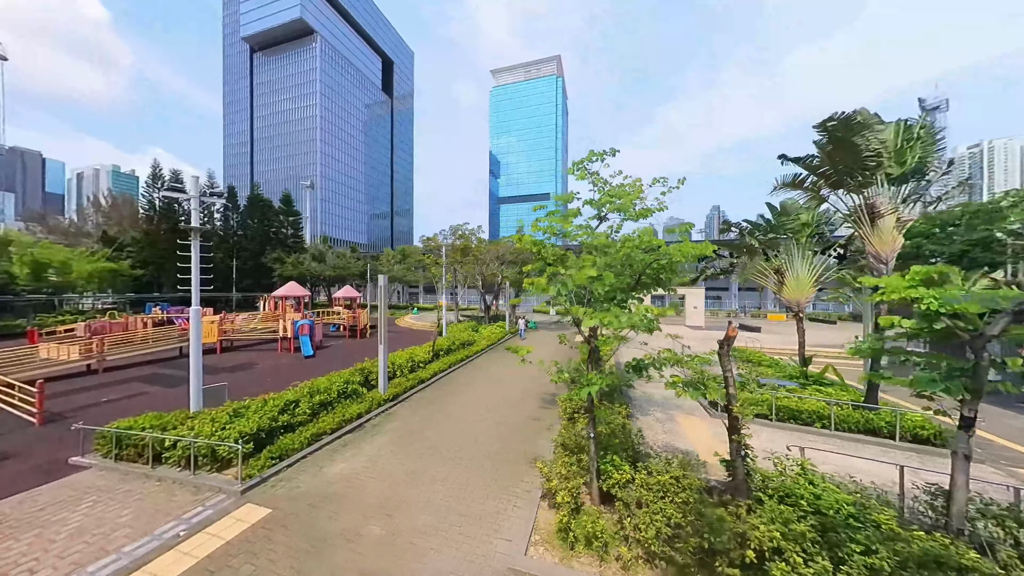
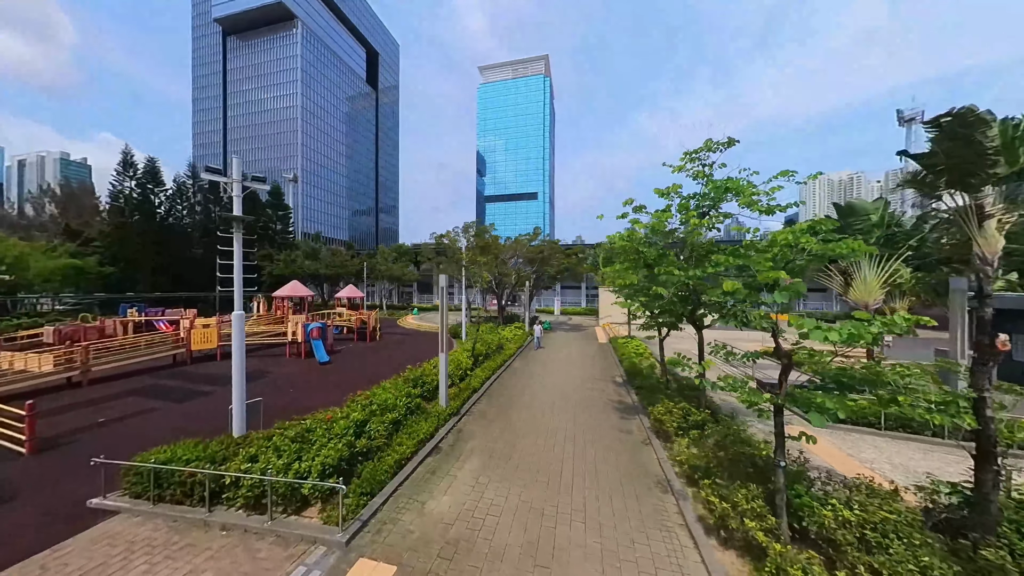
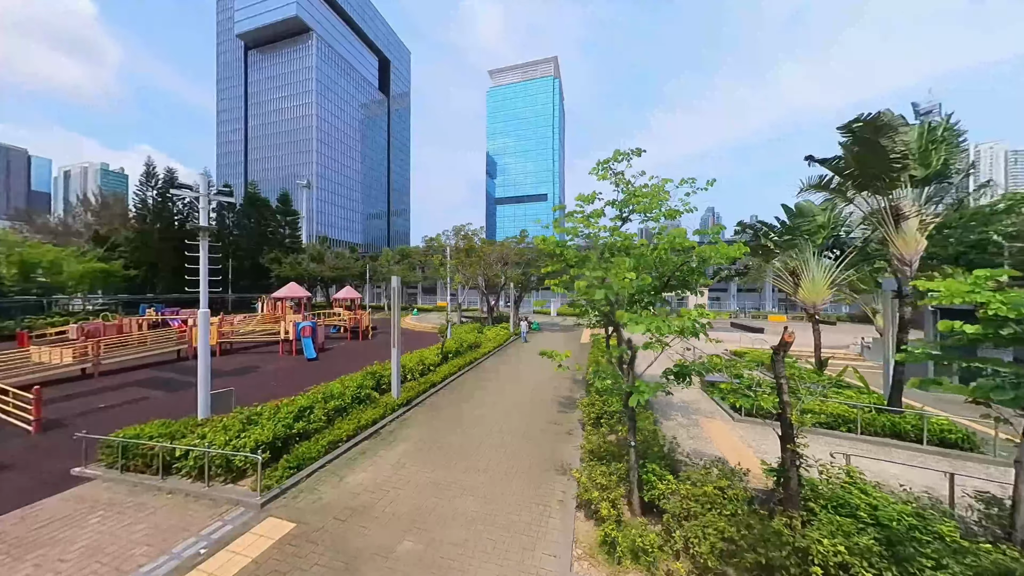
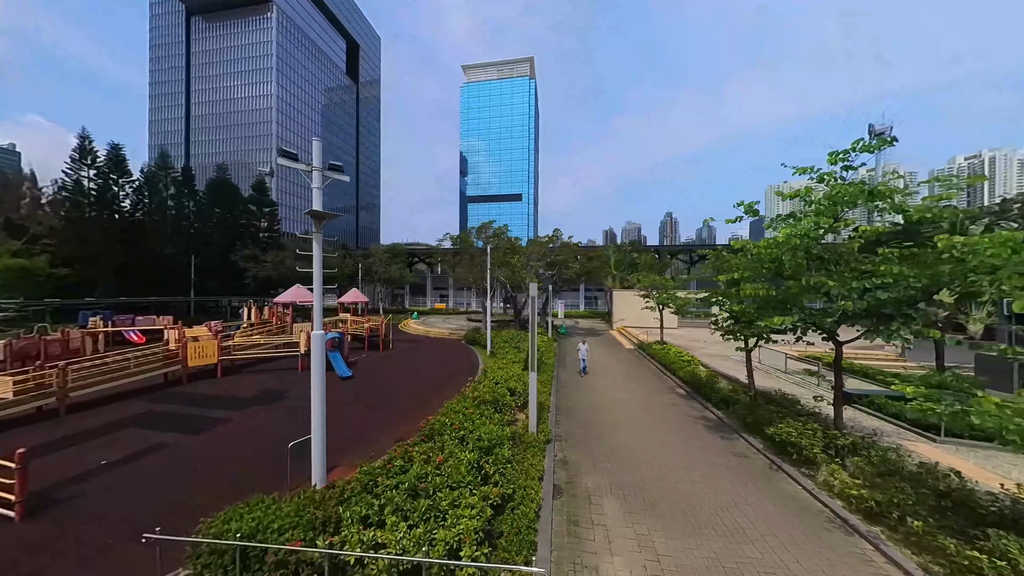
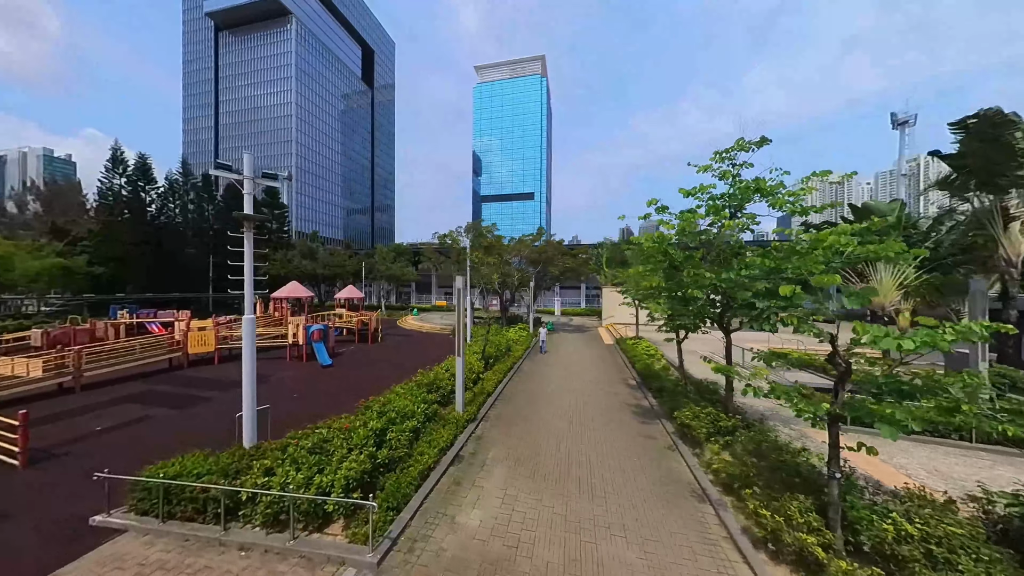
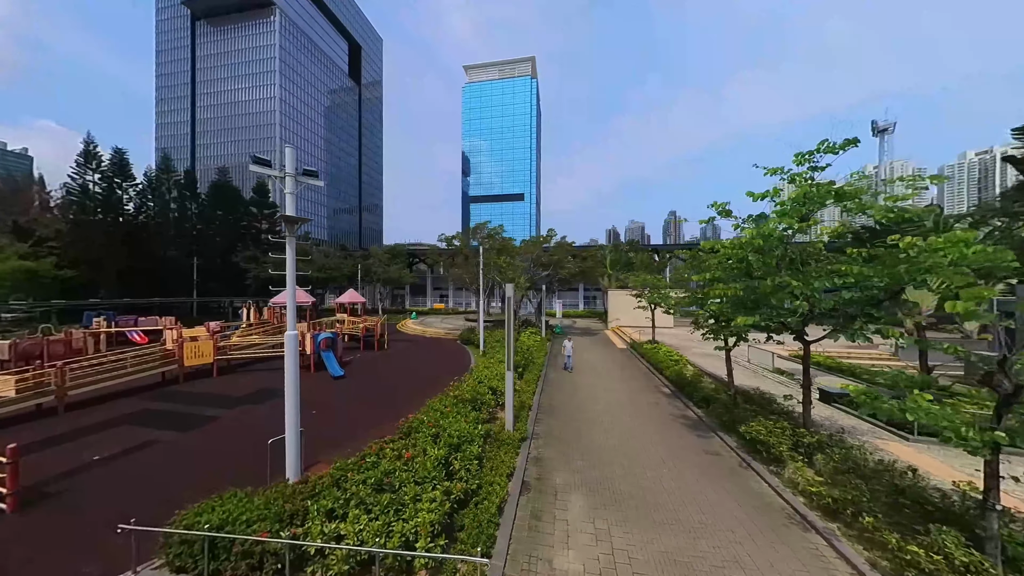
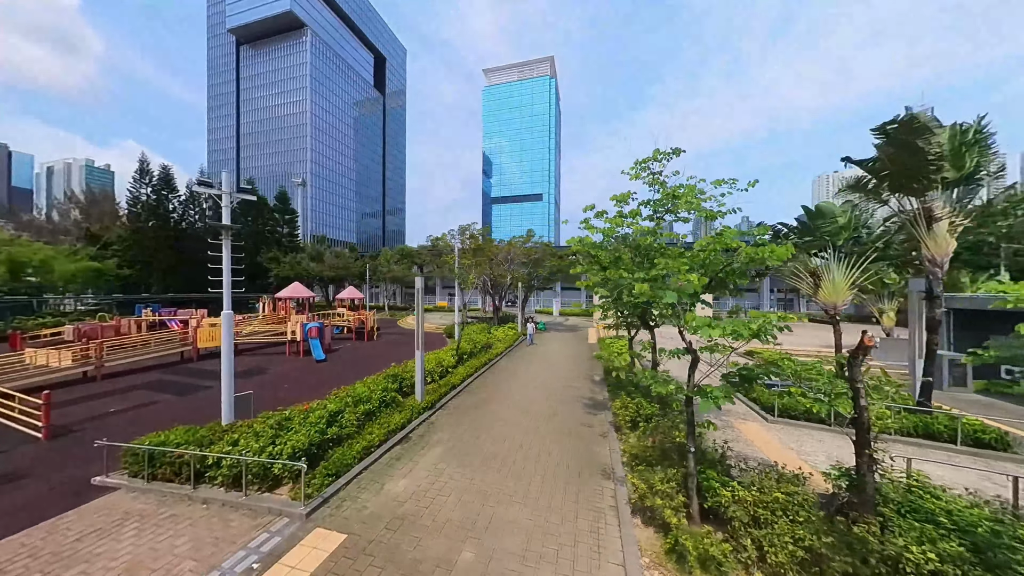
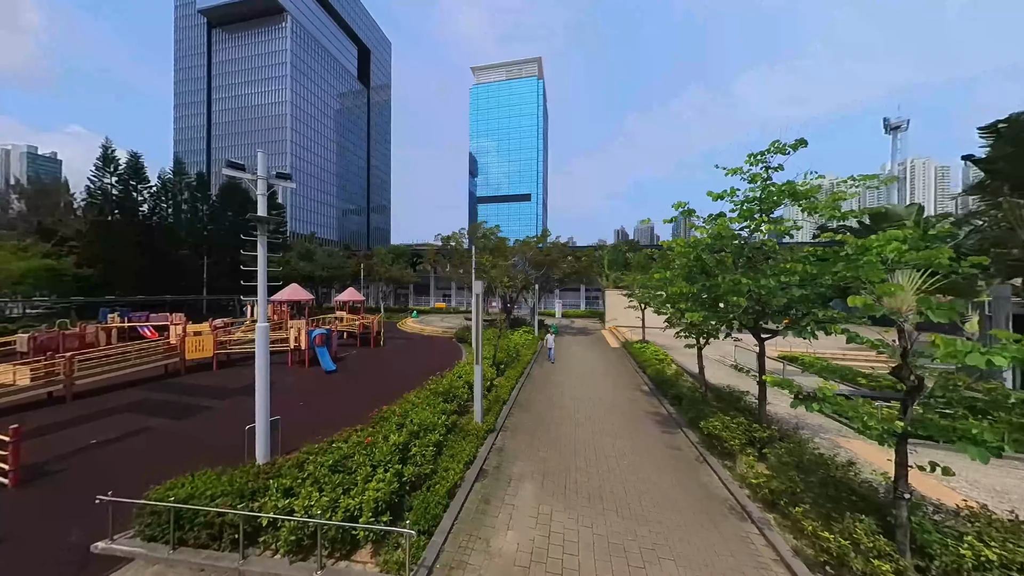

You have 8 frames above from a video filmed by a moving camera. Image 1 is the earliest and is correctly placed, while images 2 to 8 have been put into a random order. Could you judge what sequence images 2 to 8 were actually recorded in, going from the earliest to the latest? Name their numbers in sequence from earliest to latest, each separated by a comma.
3, 7, 2, 5, 8, 6, 4
